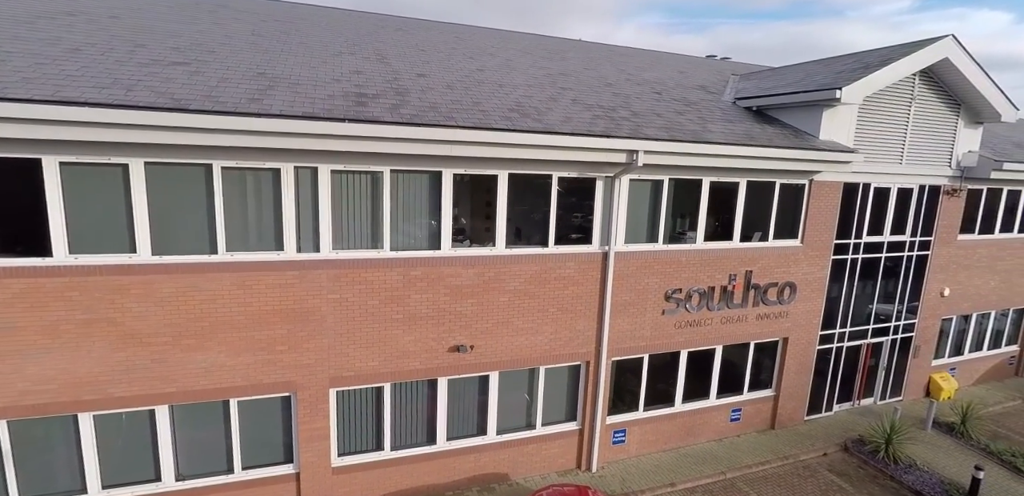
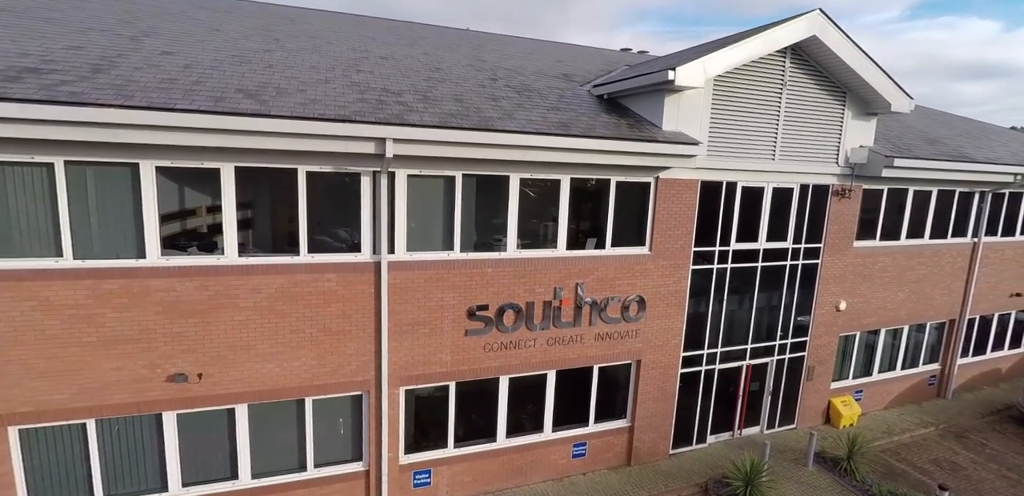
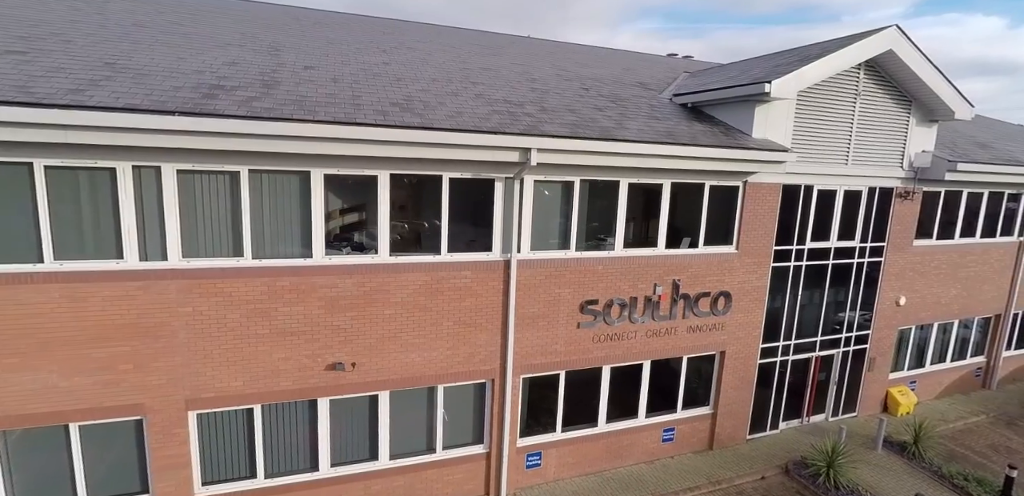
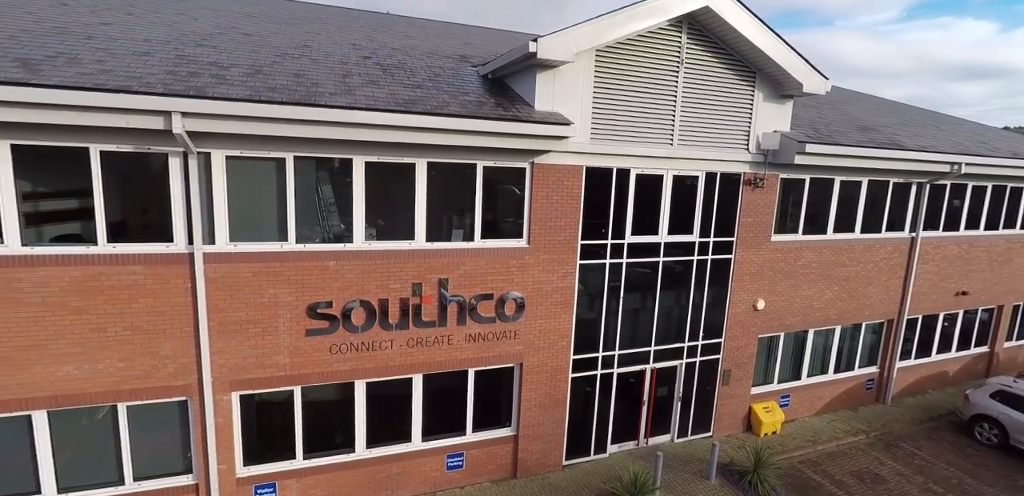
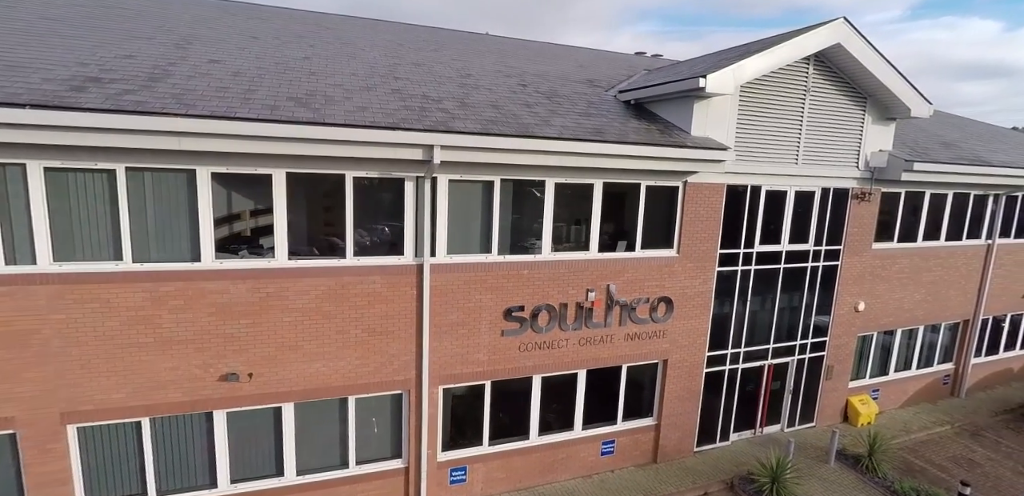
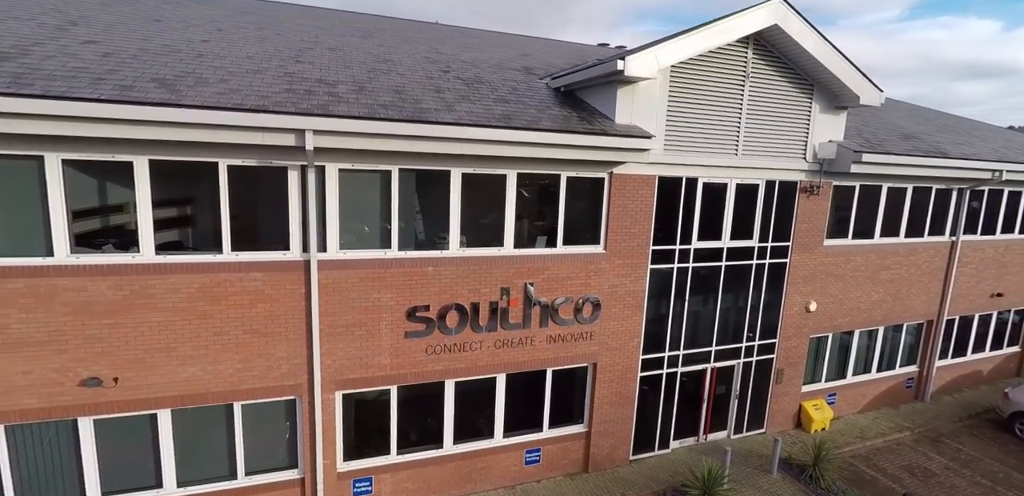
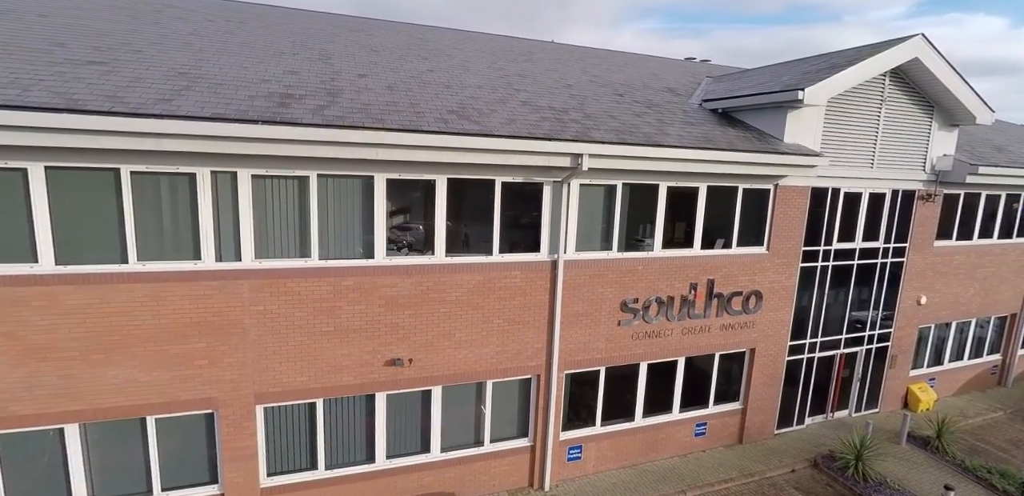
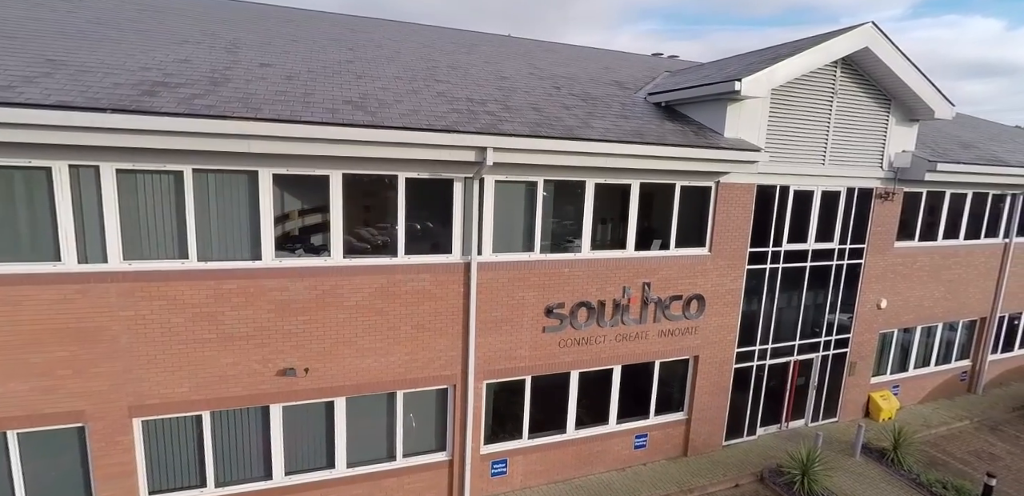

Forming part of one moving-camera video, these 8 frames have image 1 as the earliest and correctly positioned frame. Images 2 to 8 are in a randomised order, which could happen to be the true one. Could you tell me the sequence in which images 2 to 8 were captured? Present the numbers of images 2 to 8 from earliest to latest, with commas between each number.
7, 3, 8, 5, 2, 6, 4
